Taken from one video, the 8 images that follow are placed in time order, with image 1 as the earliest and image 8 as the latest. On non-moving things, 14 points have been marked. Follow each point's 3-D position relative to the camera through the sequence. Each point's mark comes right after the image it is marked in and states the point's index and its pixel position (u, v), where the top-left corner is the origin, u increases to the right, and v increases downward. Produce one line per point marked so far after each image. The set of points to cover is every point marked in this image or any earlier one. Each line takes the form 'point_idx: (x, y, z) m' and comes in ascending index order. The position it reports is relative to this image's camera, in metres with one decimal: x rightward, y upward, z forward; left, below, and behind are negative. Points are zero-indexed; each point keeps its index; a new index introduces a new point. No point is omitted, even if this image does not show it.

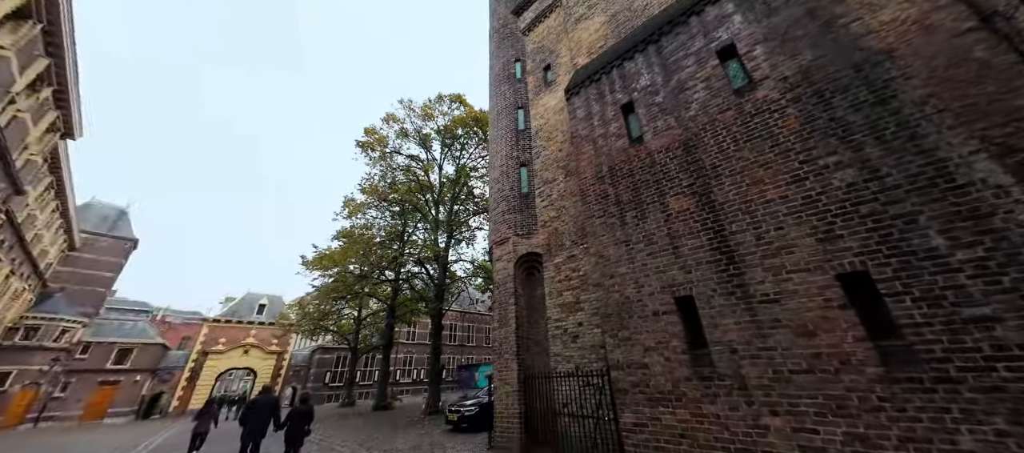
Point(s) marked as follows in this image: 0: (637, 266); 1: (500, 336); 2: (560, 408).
0: (+2.6, -0.8, +6.4) m
1: (-0.5, -3.2, +9.3) m
2: (+1.1, -4.2, +7.5) m
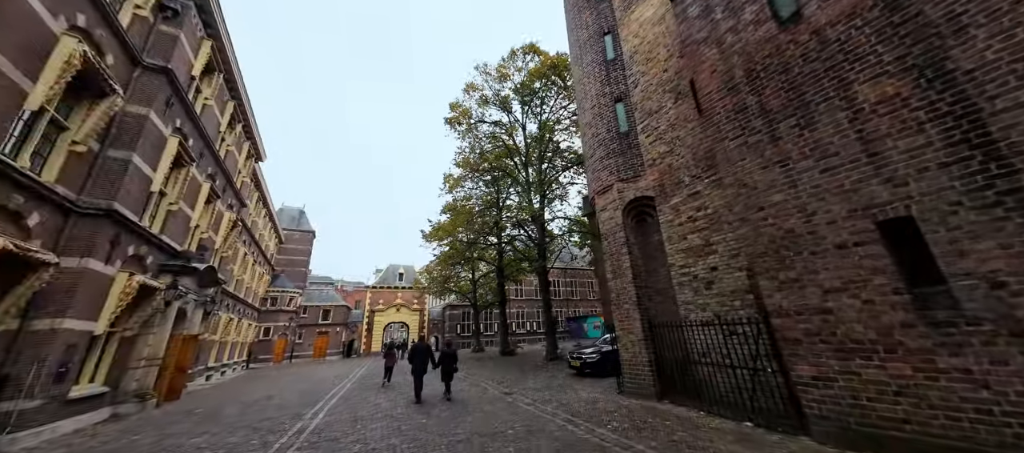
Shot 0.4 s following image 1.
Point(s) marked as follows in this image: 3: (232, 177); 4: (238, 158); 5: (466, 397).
0: (+4.6, +0.6, +5.0) m
1: (+2.9, -1.7, +8.9) m
2: (+4.0, -2.8, +6.9) m
3: (-15.8, +2.7, +18.0) m
4: (-16.0, +3.9, +18.6) m
5: (-1.5, -5.5, +10.4) m
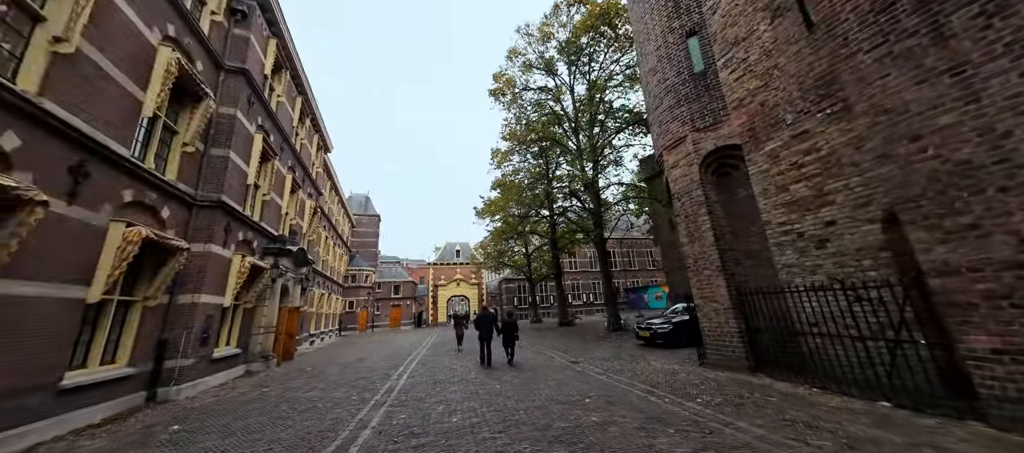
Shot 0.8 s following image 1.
0: (+5.5, +1.4, +3.8) m
1: (+4.6, -0.6, +8.1) m
2: (+5.4, -1.8, +5.9) m
3: (-12.6, +3.6, +19.8) m
4: (-12.8, +4.9, +20.3) m
5: (+0.8, -4.5, +10.5) m
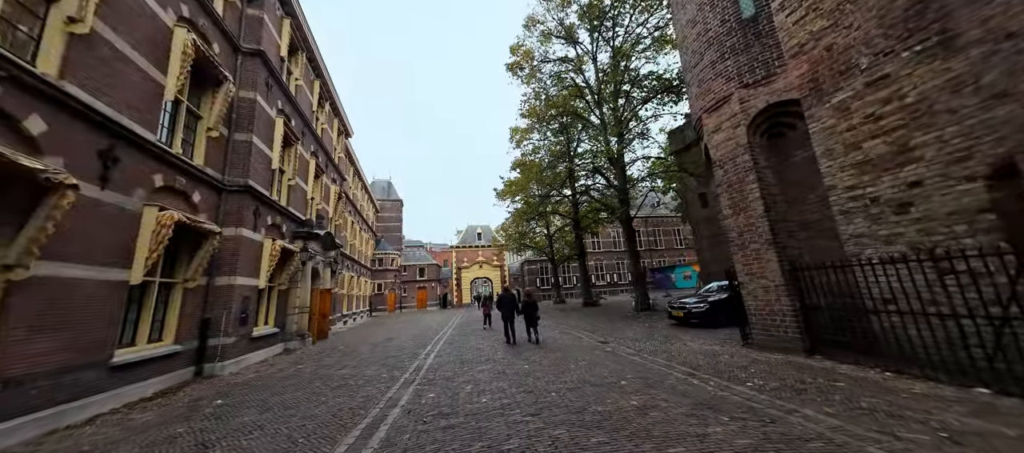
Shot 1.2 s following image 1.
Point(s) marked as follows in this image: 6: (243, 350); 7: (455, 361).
0: (+5.7, +1.8, +2.9) m
1: (+5.2, +0.1, +7.3) m
2: (+5.9, -1.2, +5.2) m
3: (-11.2, +4.6, +19.9) m
4: (-11.4, +5.9, +20.4) m
5: (+1.7, -3.7, +10.3) m
6: (-8.7, -4.0, +10.5) m
7: (-1.5, -3.6, +8.7) m
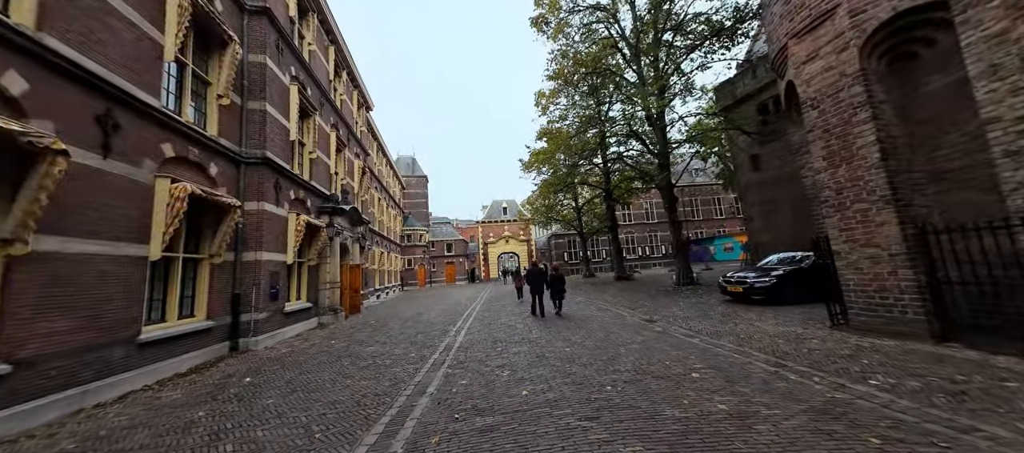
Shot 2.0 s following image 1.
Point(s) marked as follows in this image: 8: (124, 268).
0: (+6.1, +2.3, +1.3) m
1: (+5.9, +0.9, +5.9) m
2: (+6.5, -0.6, +3.8) m
3: (-9.6, +6.1, +19.3) m
4: (-9.8, +7.4, +19.7) m
5: (+2.7, -2.7, +9.3) m
6: (-7.6, -3.2, +10.4) m
7: (-0.6, -2.8, +8.0) m
8: (-7.5, -0.8, +6.2) m
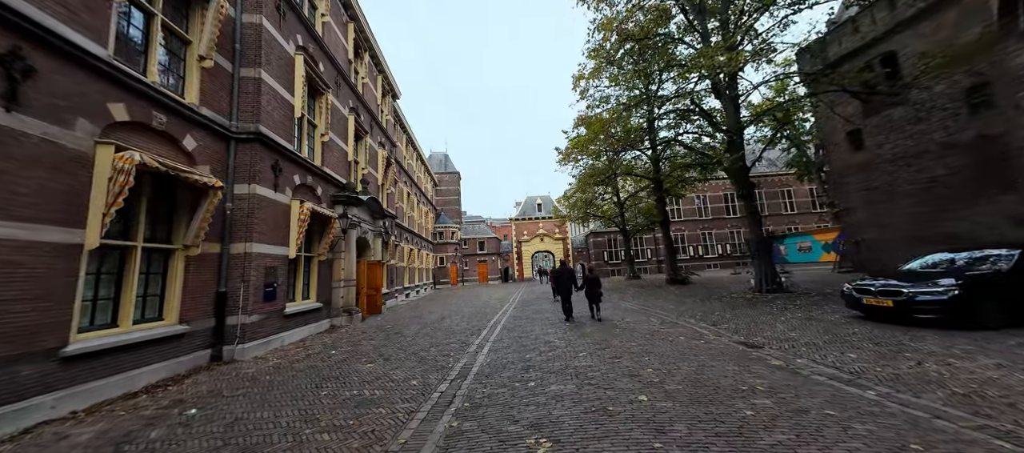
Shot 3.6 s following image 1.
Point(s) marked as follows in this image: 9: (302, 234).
0: (+6.0, +2.6, -1.6) m
1: (+6.3, +1.2, +3.0) m
2: (+6.7, -0.3, +0.9) m
3: (-7.6, +6.4, +18.0) m
4: (-7.8, +7.7, +18.4) m
5: (+3.5, -2.4, +6.8) m
6: (-6.6, -2.8, +9.0) m
7: (+0.1, -2.5, +5.9) m
8: (-7.0, -0.5, +4.8) m
9: (-6.5, -0.2, +10.0) m
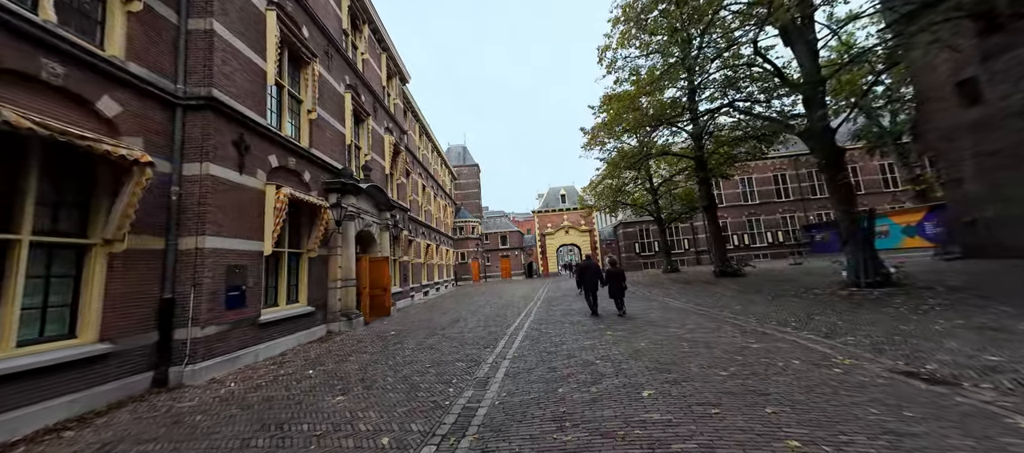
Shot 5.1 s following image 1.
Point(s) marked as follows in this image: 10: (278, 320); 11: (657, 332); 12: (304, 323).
0: (+5.6, +3.0, -4.2) m
1: (+6.3, +1.7, +0.4) m
2: (+6.6, +0.2, -1.7) m
3: (-6.7, +6.7, +16.3) m
4: (-6.9, +8.1, +16.7) m
5: (+3.9, -1.9, +4.4) m
6: (-6.0, -2.6, +7.4) m
7: (+0.4, -2.1, +3.8) m
8: (-6.8, -0.3, +3.1) m
9: (-6.0, 0.0, +8.3) m
10: (-6.1, -2.4, +8.3) m
11: (+3.3, -2.4, +7.3) m
12: (-6.1, -2.8, +9.3) m
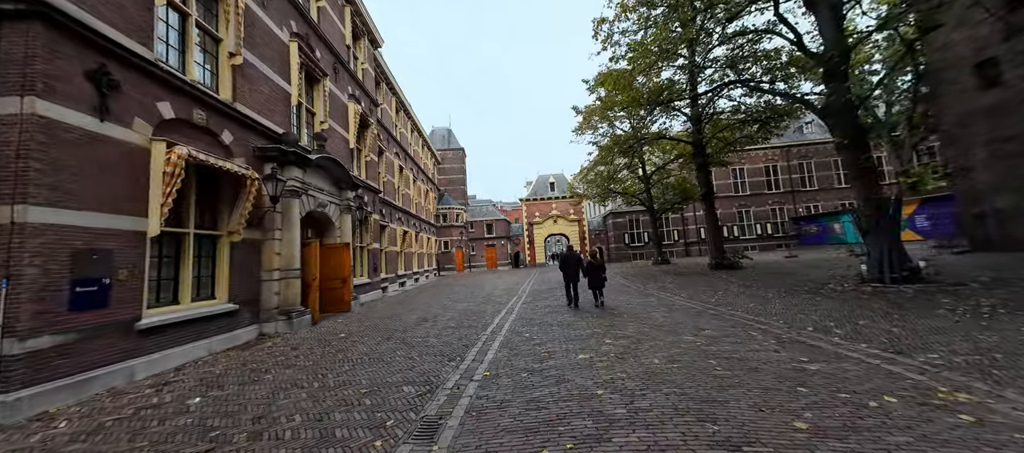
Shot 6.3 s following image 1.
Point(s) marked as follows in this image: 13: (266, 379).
0: (+5.6, +3.0, -5.8) m
1: (+6.1, +1.8, -1.2) m
2: (+6.5, +0.2, -3.3) m
3: (-7.4, +7.5, +14.1) m
4: (-7.5, +8.9, +14.4) m
5: (+3.5, -1.7, +2.9) m
6: (-6.5, -2.1, +5.4) m
7: (0.0, -1.8, +2.1) m
8: (-7.1, +0.1, +1.1) m
9: (-6.5, +0.6, +6.3) m
10: (-6.6, -1.9, +6.3) m
11: (+2.8, -2.0, +5.7) m
12: (-6.7, -2.2, +7.4) m
13: (-4.0, -2.5, +5.3) m
